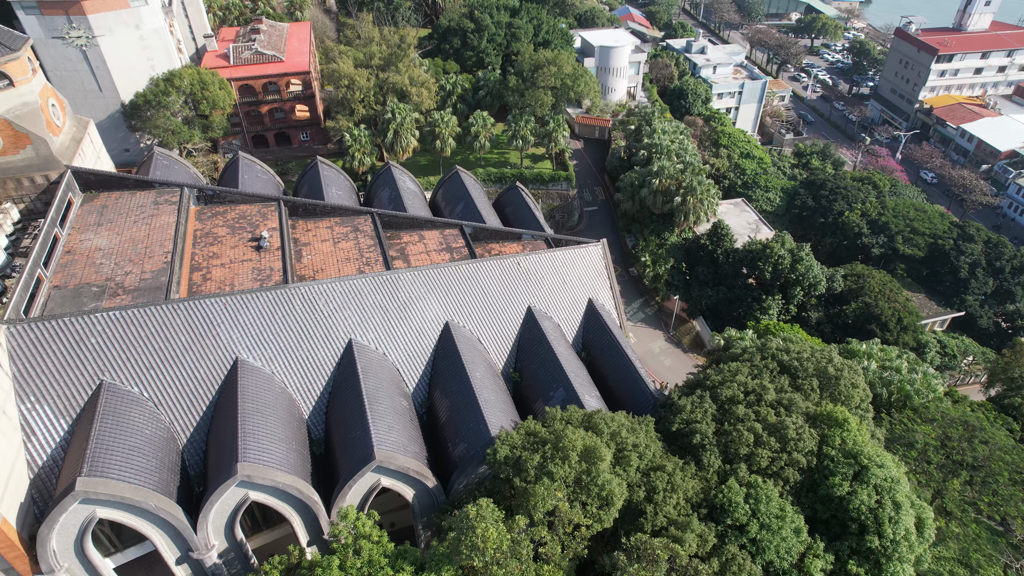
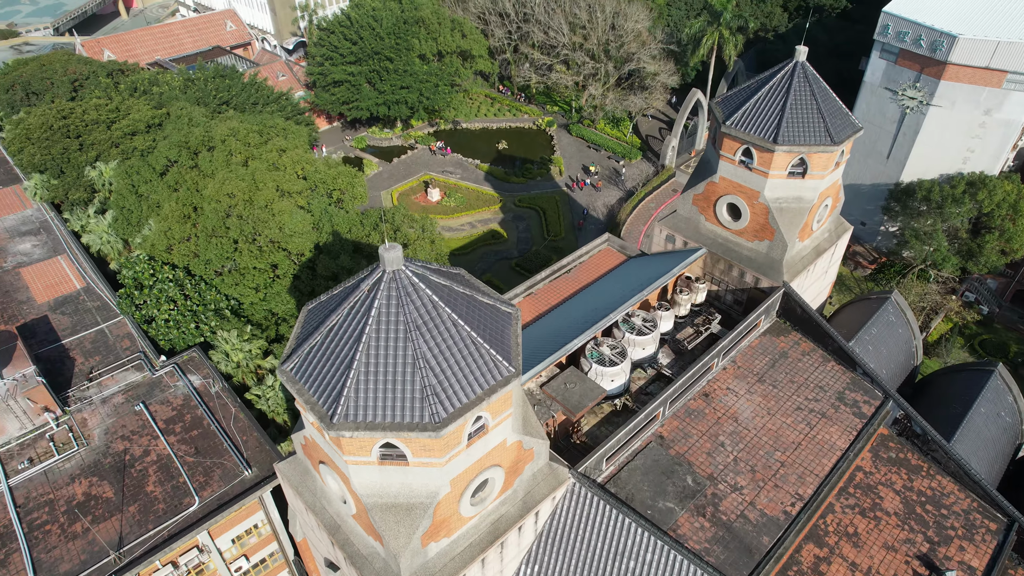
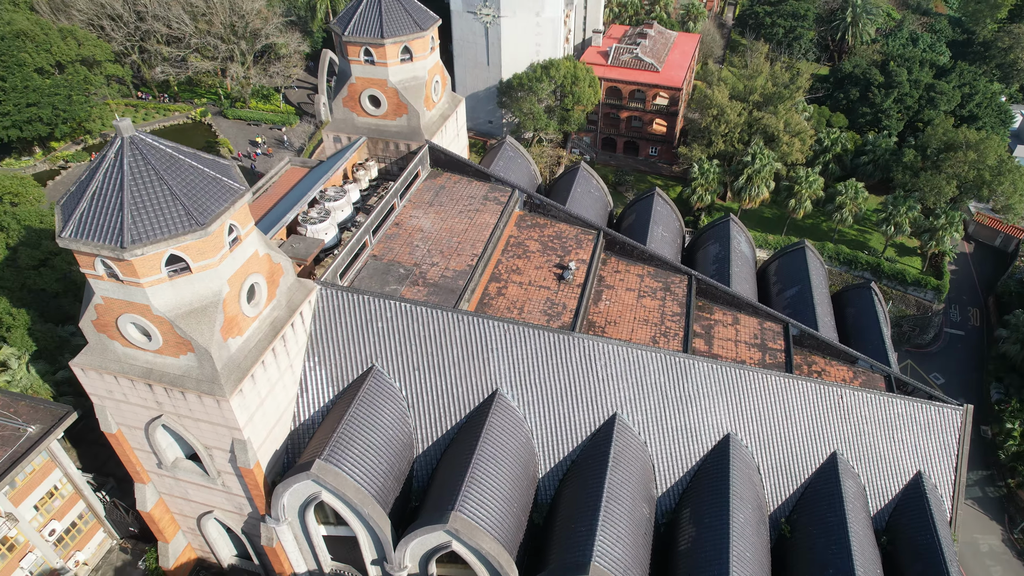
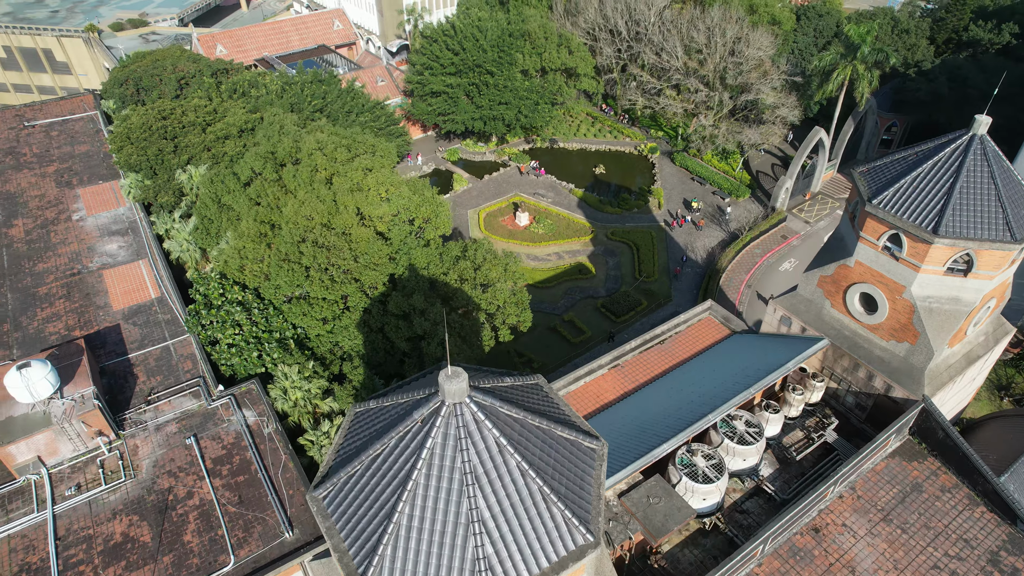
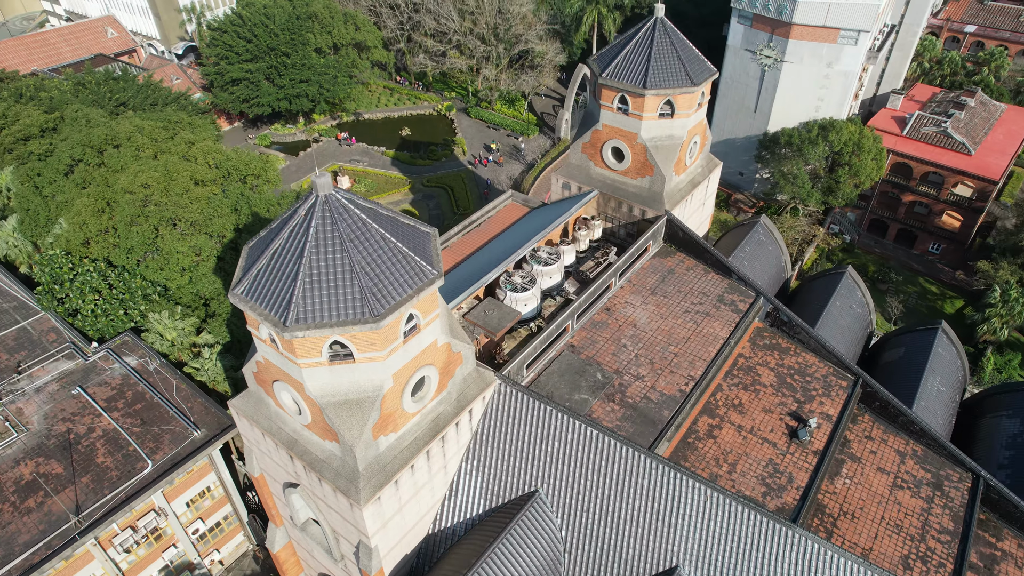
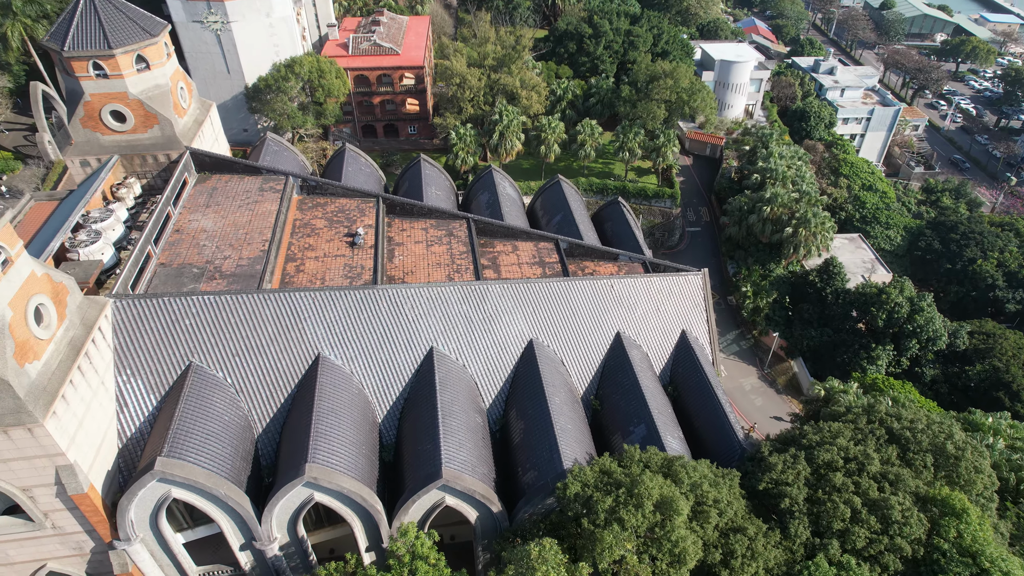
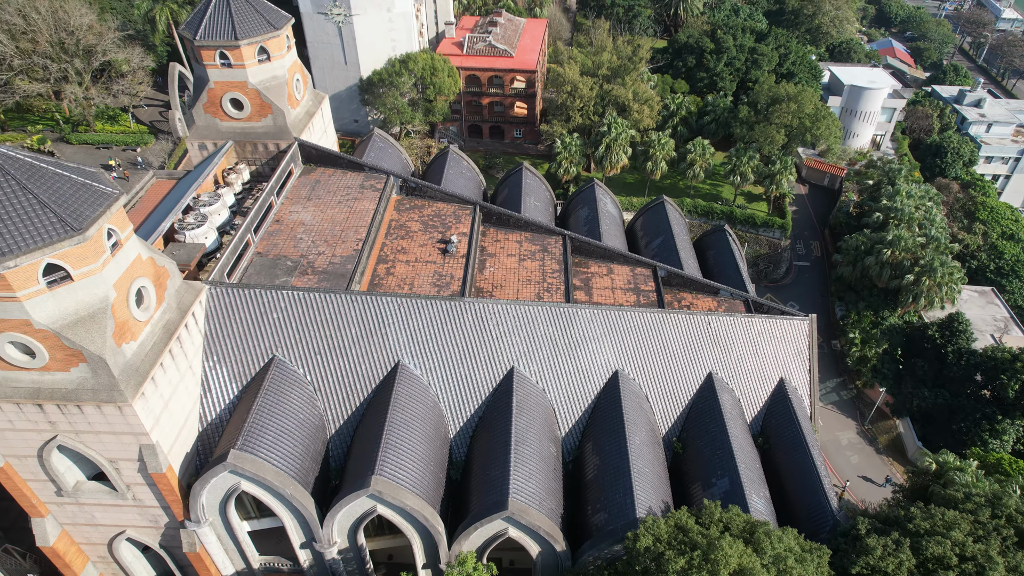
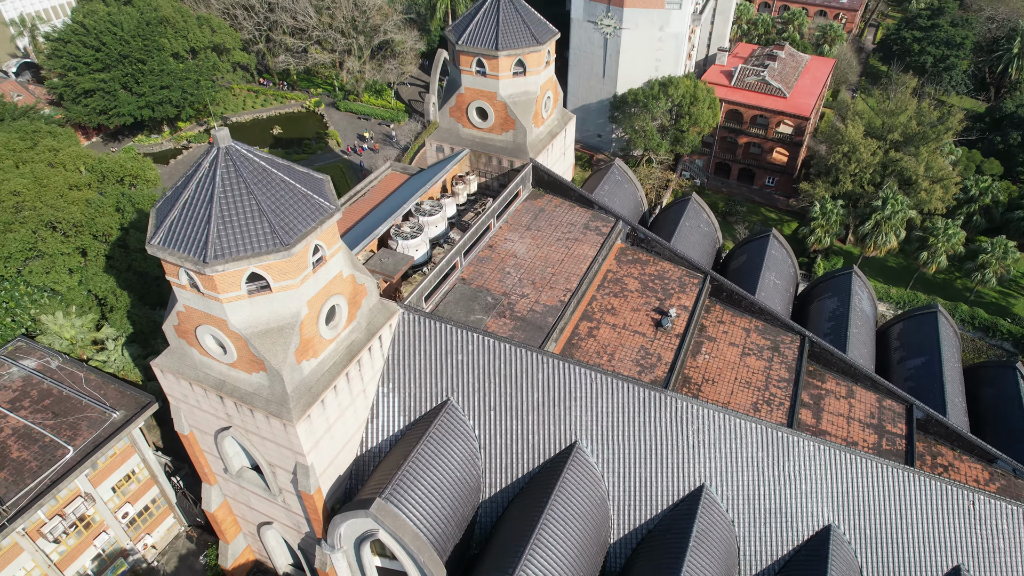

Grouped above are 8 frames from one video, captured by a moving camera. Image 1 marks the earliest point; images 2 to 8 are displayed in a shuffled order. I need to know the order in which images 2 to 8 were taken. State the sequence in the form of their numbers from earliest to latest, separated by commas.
6, 7, 3, 8, 5, 2, 4
